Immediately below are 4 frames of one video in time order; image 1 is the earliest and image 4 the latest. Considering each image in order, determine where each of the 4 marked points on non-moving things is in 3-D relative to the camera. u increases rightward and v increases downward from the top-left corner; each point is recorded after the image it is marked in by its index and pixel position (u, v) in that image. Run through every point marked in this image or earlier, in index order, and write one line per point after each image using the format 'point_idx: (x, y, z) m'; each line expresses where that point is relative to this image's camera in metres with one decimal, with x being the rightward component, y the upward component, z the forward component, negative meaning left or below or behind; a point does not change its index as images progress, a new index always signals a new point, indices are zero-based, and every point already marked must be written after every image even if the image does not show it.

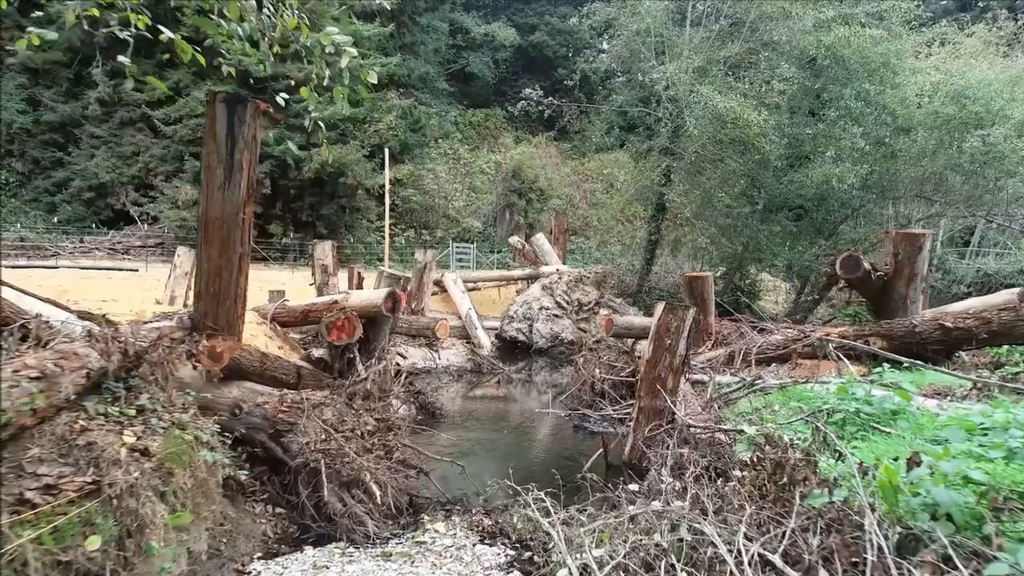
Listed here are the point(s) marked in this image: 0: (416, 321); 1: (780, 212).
0: (-0.8, -0.3, +8.2) m
1: (+3.6, +1.0, +13.6) m
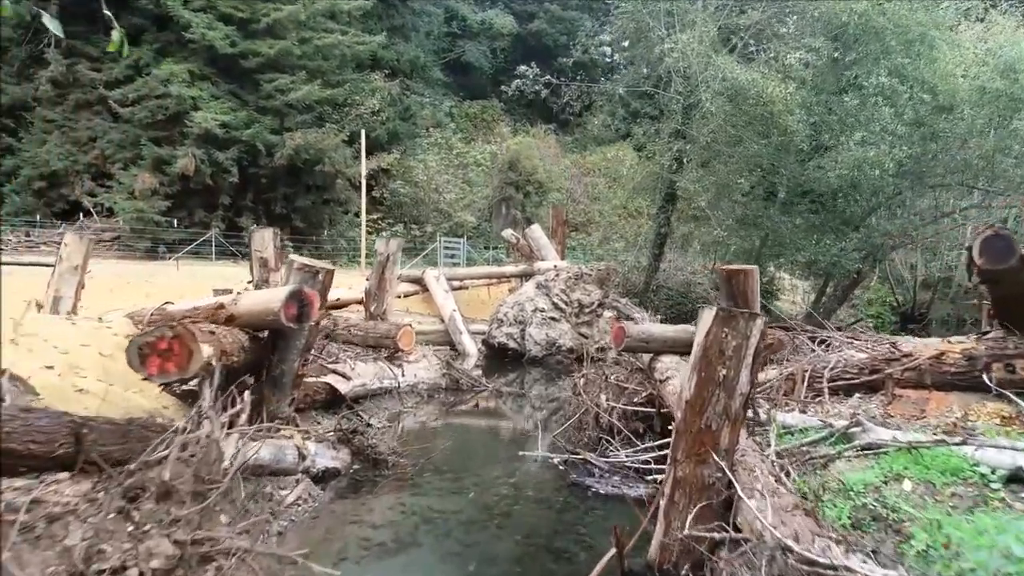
0: (-0.9, -0.3, +6.6) m
1: (+3.5, +1.1, +12.0) m
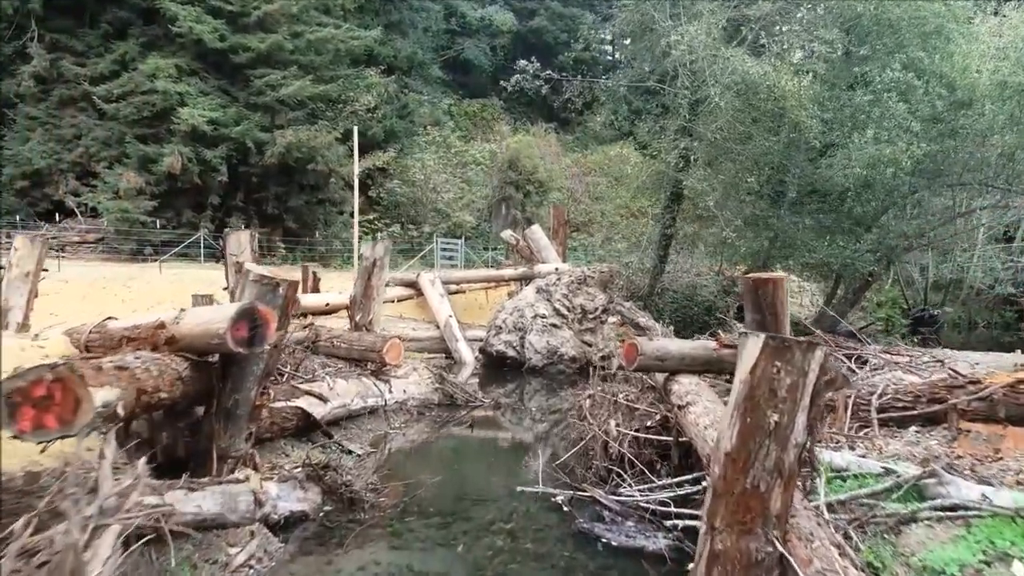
0: (-0.9, -0.3, +6.0) m
1: (+3.5, +1.0, +11.4) m
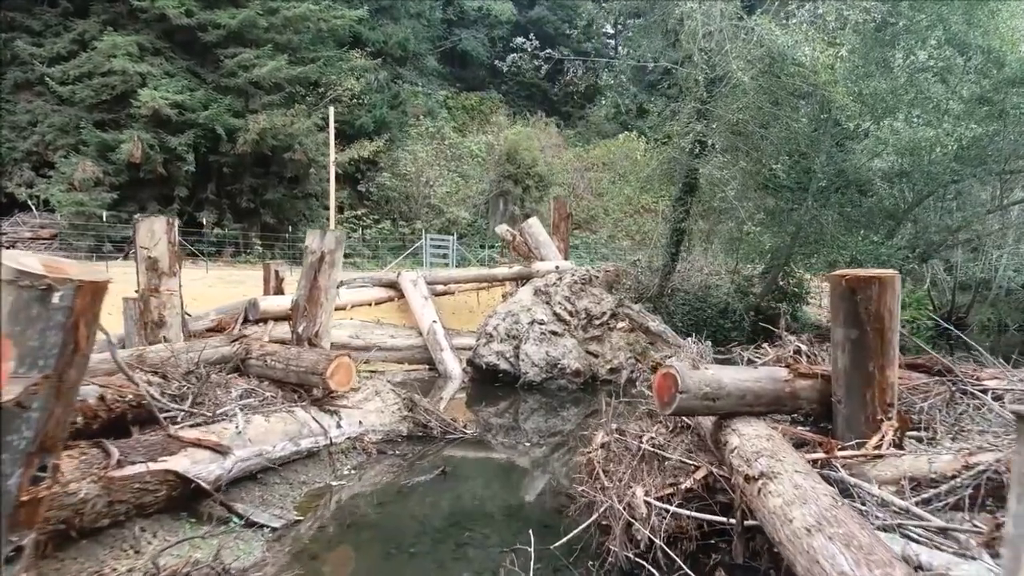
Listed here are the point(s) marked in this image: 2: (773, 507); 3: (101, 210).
0: (-1.0, -0.3, +4.6) m
1: (+3.4, +1.0, +10.0) m
2: (+0.6, -0.5, +2.3) m
3: (-5.4, +1.0, +13.0) m
